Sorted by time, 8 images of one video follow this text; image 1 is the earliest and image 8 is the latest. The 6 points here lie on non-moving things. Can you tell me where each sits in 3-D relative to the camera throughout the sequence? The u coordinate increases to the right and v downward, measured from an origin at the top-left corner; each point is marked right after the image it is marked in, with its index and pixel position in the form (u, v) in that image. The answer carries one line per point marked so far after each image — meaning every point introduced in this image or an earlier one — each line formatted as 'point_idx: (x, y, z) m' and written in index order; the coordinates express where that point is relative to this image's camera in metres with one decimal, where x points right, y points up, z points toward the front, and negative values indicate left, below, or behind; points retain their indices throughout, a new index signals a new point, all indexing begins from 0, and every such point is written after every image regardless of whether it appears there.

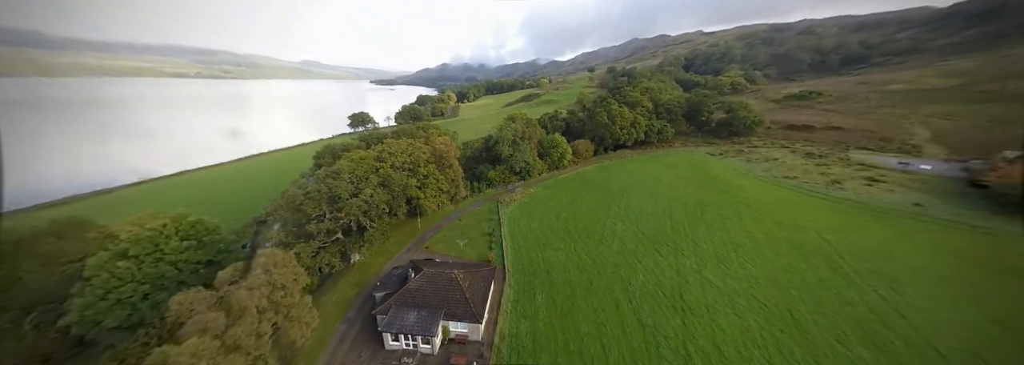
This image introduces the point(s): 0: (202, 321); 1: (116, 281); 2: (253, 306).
0: (-7.2, -3.2, +5.9) m
1: (-10.4, -2.5, +6.6) m
2: (-6.7, -3.2, +6.6) m
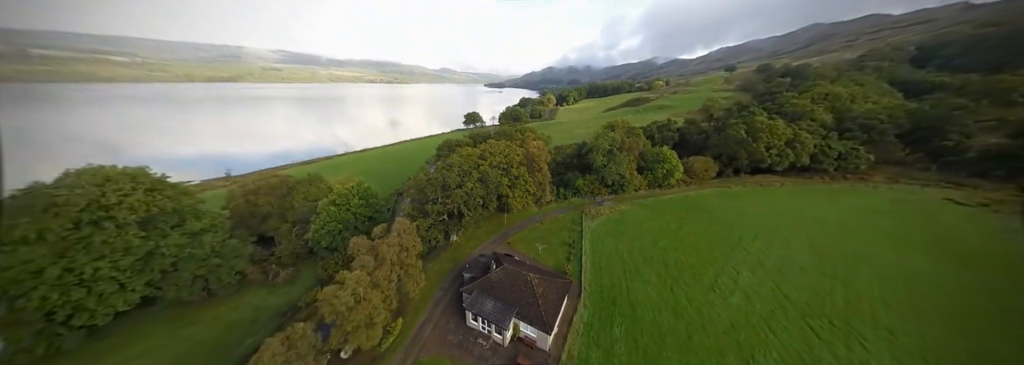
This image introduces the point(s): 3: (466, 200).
0: (-5.1, -2.6, +8.2) m
1: (-7.7, -1.5, +10.0) m
2: (-4.3, -2.6, +8.7) m
3: (-2.2, -1.0, +11.4) m
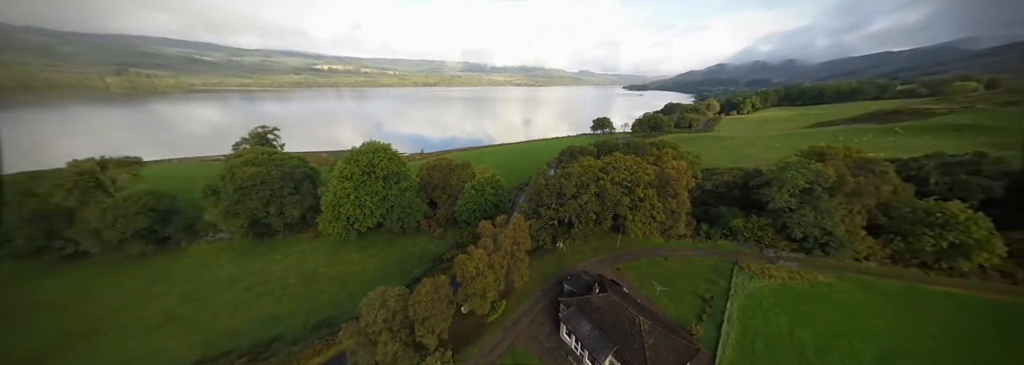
0: (-1.2, -2.4, +9.6) m
1: (-2.4, -1.0, +12.4) m
2: (-0.4, -2.6, +9.7) m
3: (+3.0, -1.3, +10.9) m
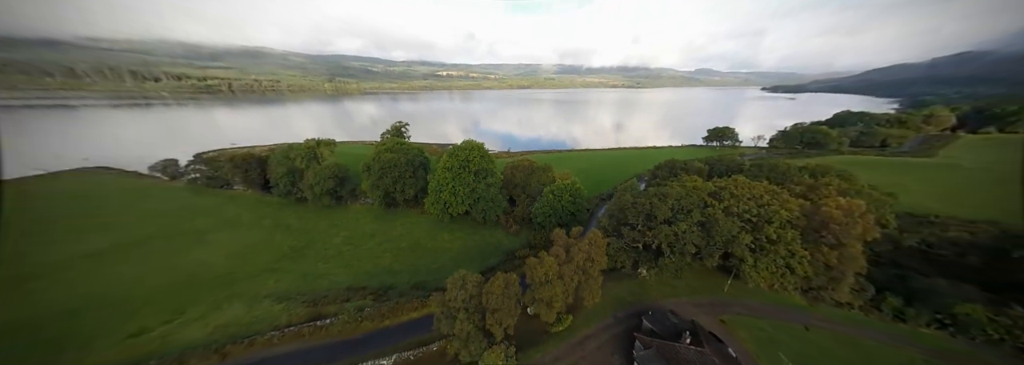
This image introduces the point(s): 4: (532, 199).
0: (+1.6, -2.7, +9.3) m
1: (+1.6, -1.2, +12.3) m
2: (+2.4, -3.0, +9.1) m
3: (+6.1, -2.1, +9.1) m
4: (+1.1, -0.9, +12.9) m
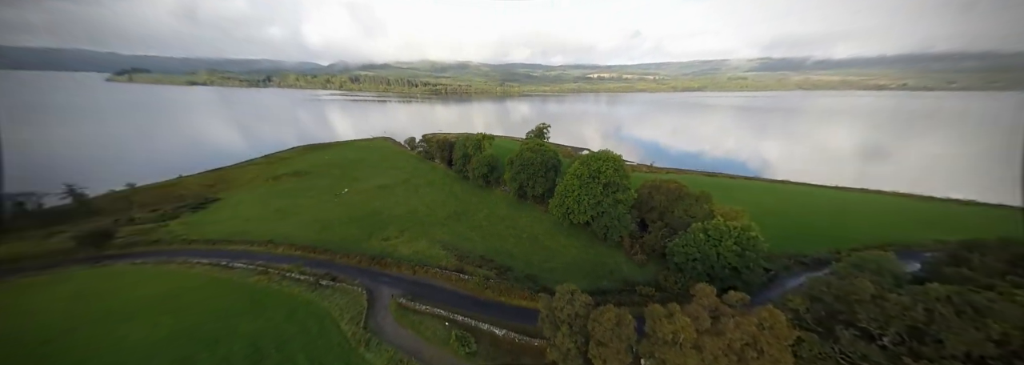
0: (+5.2, -3.8, +7.0) m
1: (+6.9, -2.5, +9.5) m
2: (+5.7, -4.2, +6.4) m
3: (+9.1, -3.9, +4.6) m
4: (+6.9, -2.1, +10.3) m
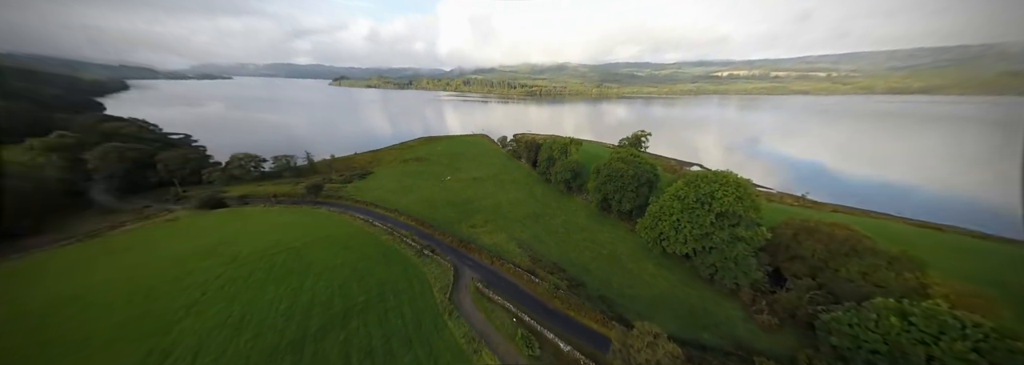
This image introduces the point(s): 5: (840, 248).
0: (+6.4, -4.8, +4.4) m
1: (+9.0, -3.8, +6.3) m
2: (+6.6, -5.2, +3.7) m
3: (+9.1, -5.4, +0.9) m
4: (+9.3, -3.5, +7.0) m
5: (+9.7, -2.1, +7.0) m
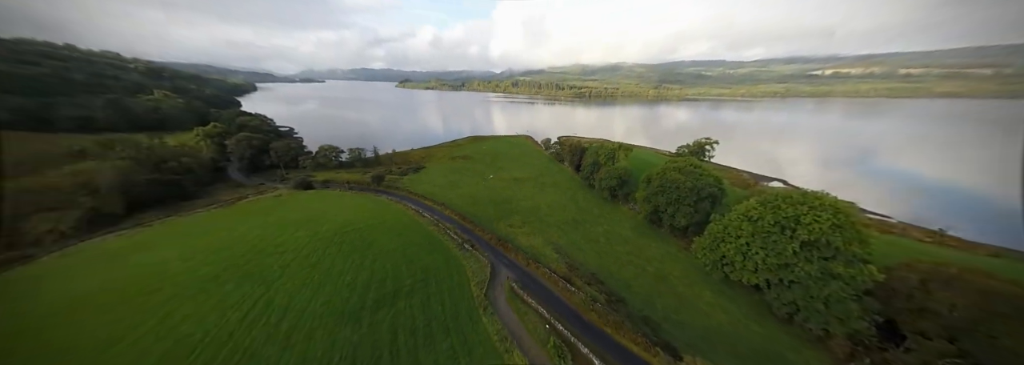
0: (+6.4, -5.3, +3.0) m
1: (+9.4, -4.5, +4.3) m
2: (+6.4, -5.8, +2.3) m
3: (+8.4, -6.0, -1.0) m
4: (+9.8, -4.2, +5.0) m
5: (+10.3, -2.9, +4.9) m
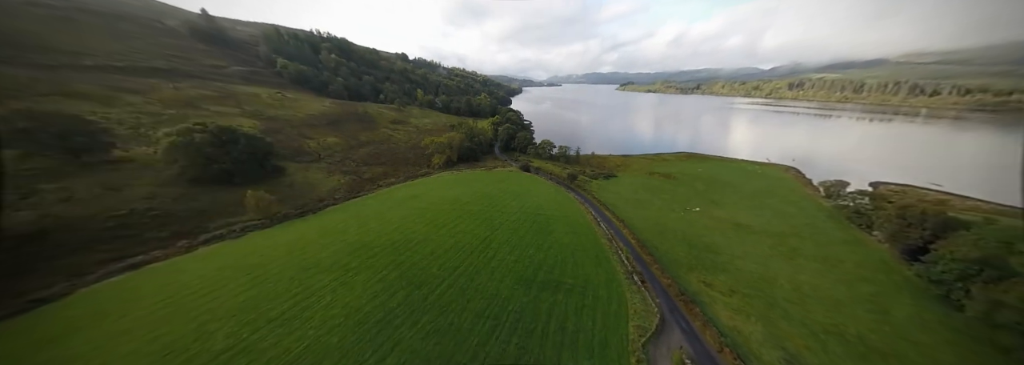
0: (+3.2, -7.6, -3.0) m
1: (+6.4, -7.7, -4.1) m
2: (+2.7, -8.0, -3.5) m
3: (+1.7, -8.4, -7.2) m
4: (+7.2, -7.6, -4.0) m
5: (+7.9, -6.5, -4.5) m
